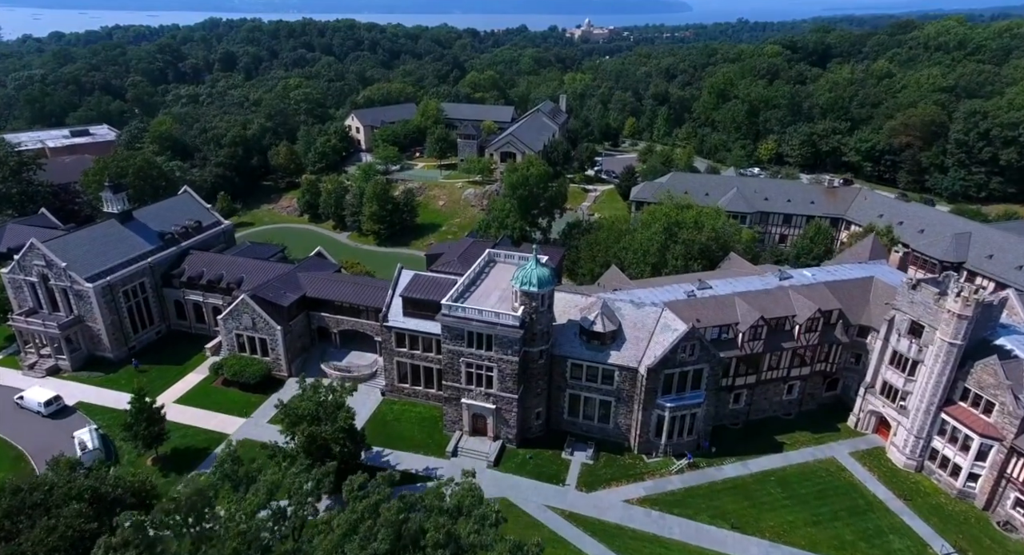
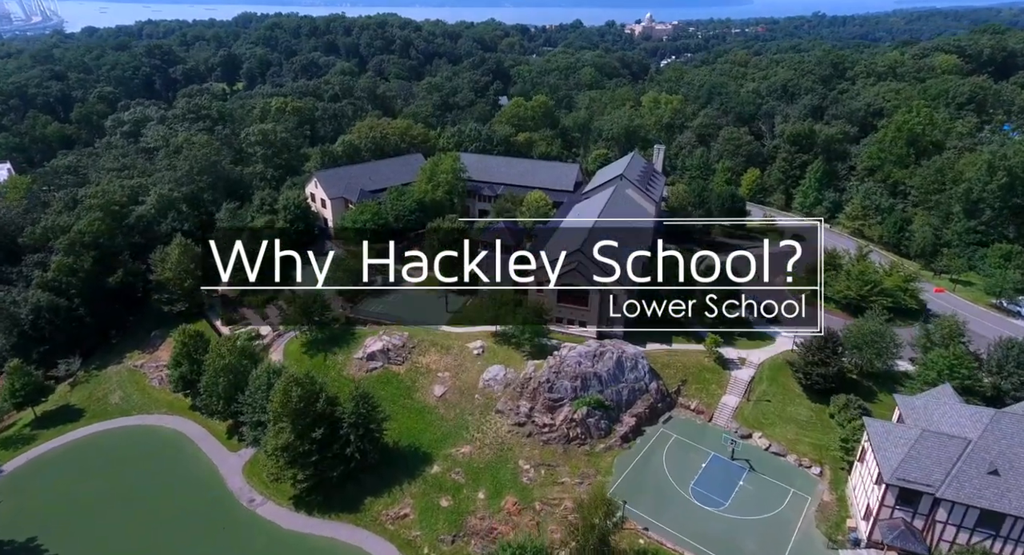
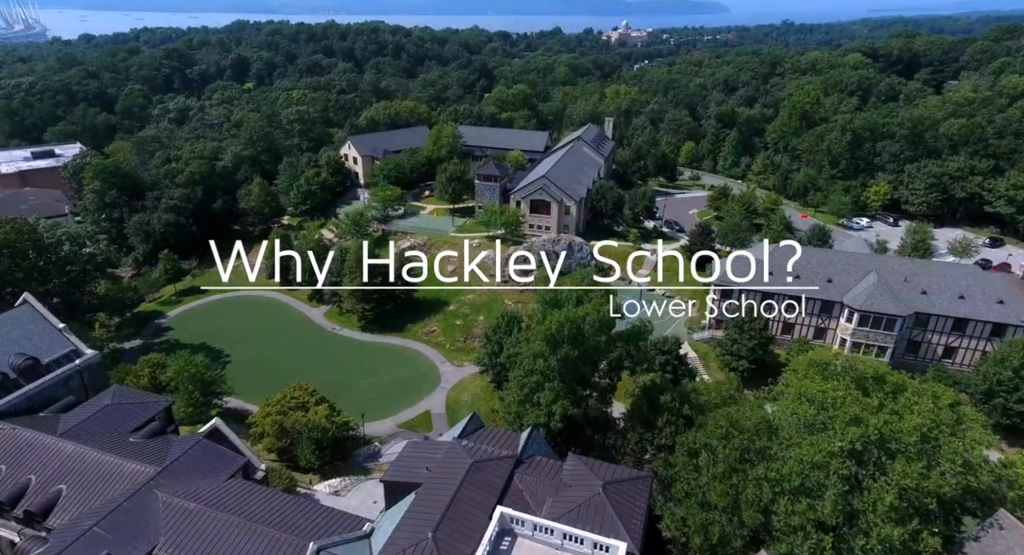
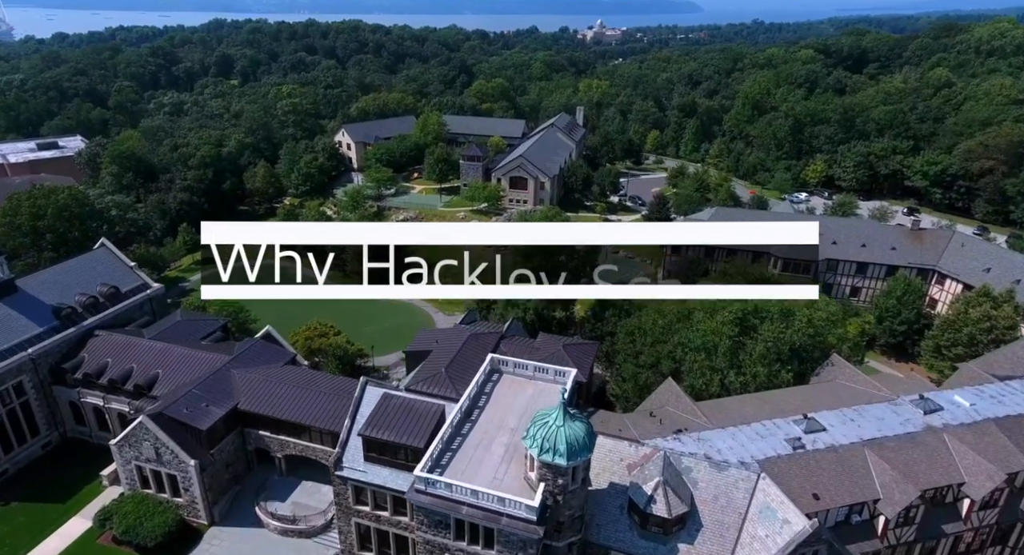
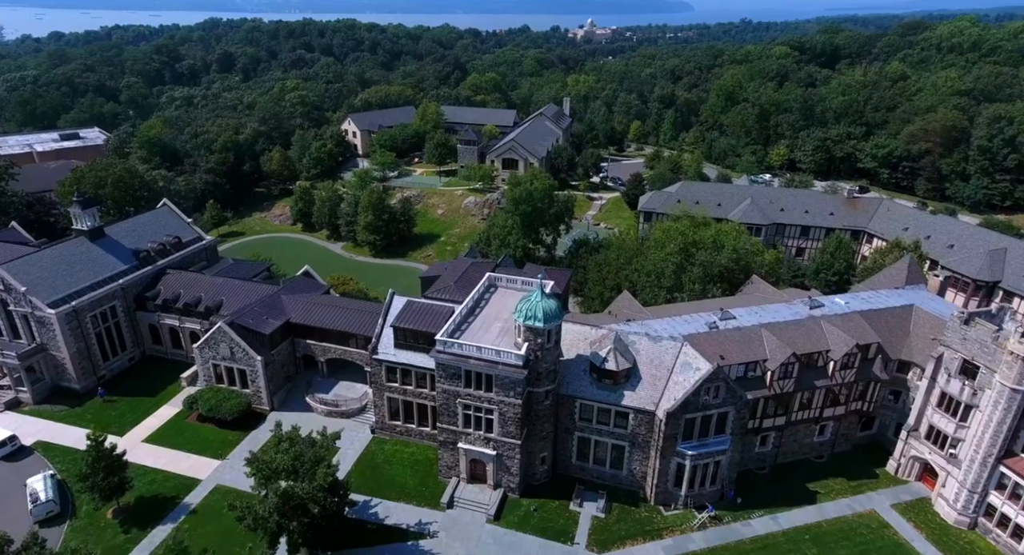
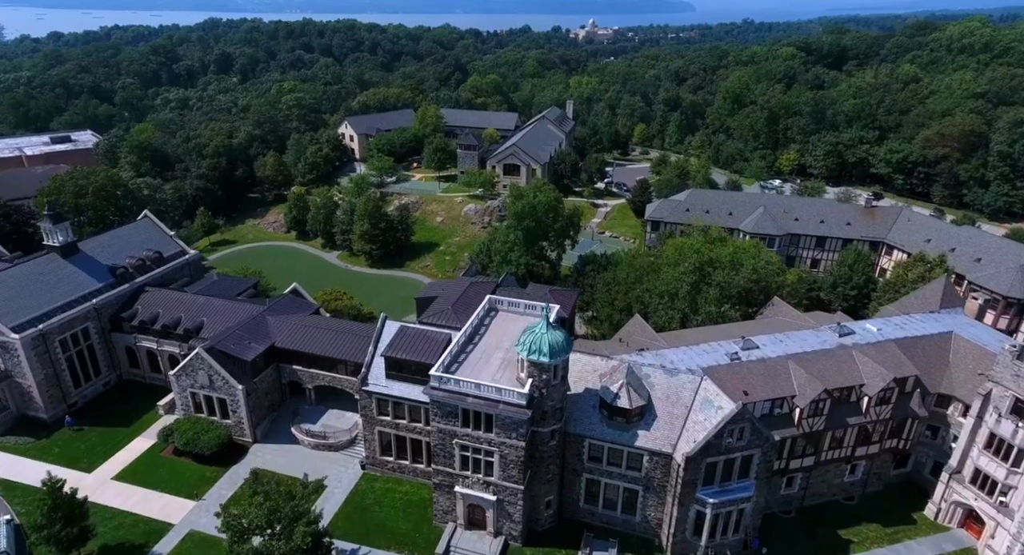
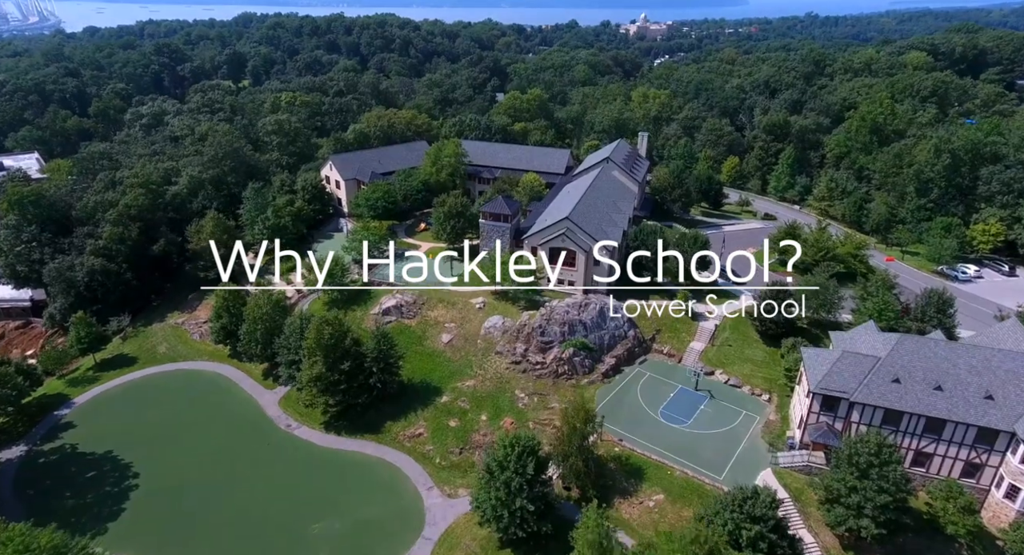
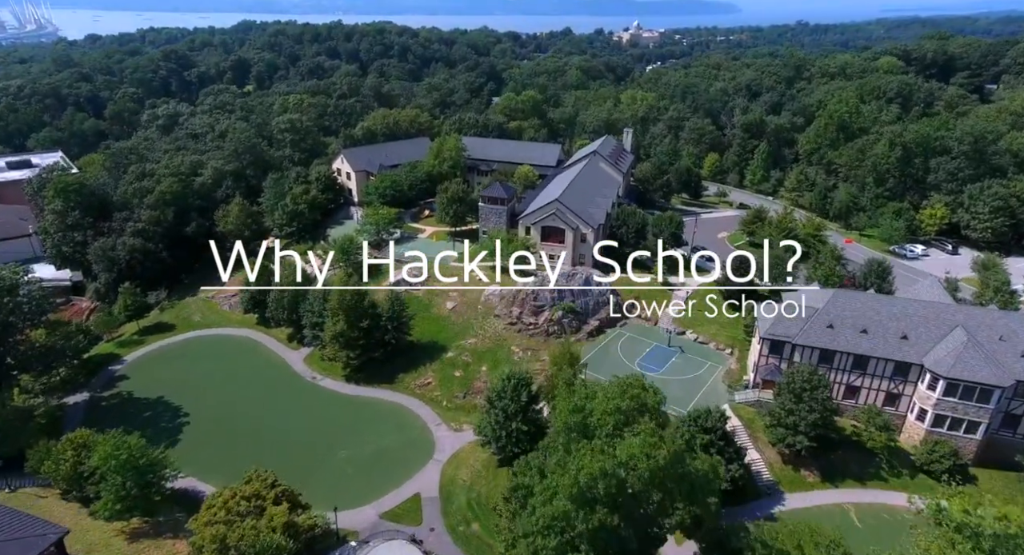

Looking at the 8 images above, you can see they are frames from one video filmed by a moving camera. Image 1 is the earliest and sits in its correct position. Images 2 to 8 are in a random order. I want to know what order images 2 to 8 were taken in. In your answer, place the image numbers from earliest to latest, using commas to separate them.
5, 6, 4, 3, 8, 7, 2
